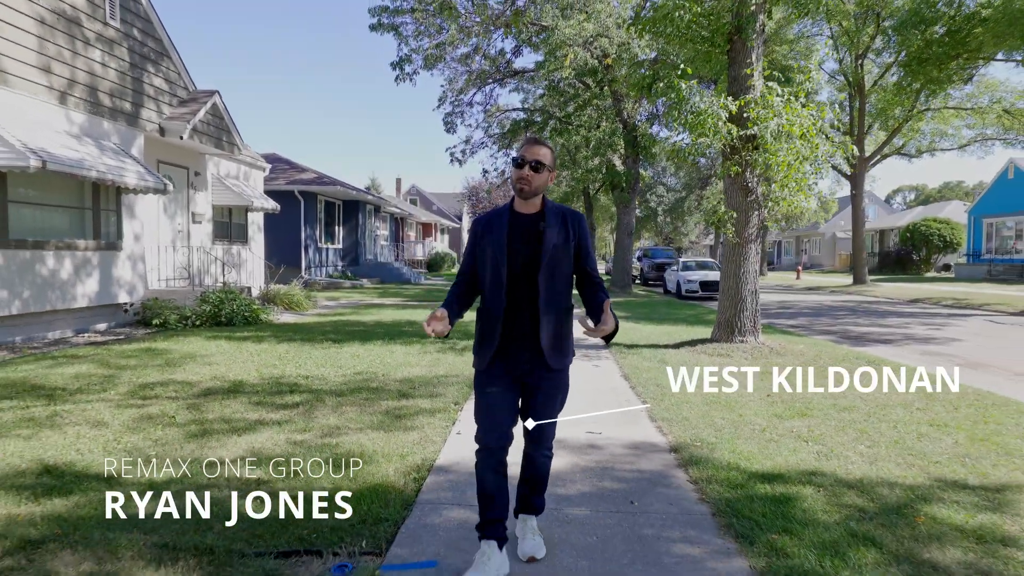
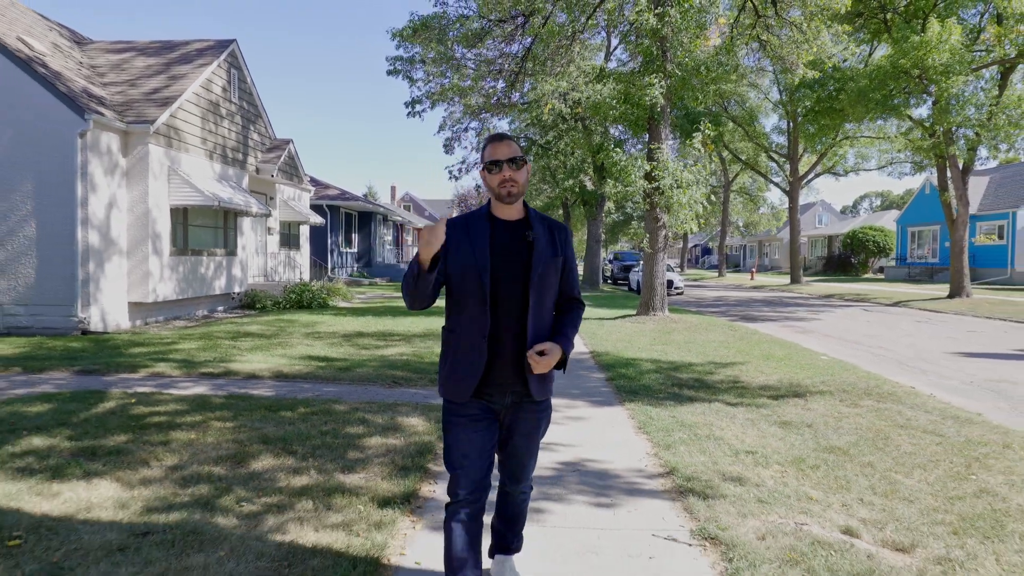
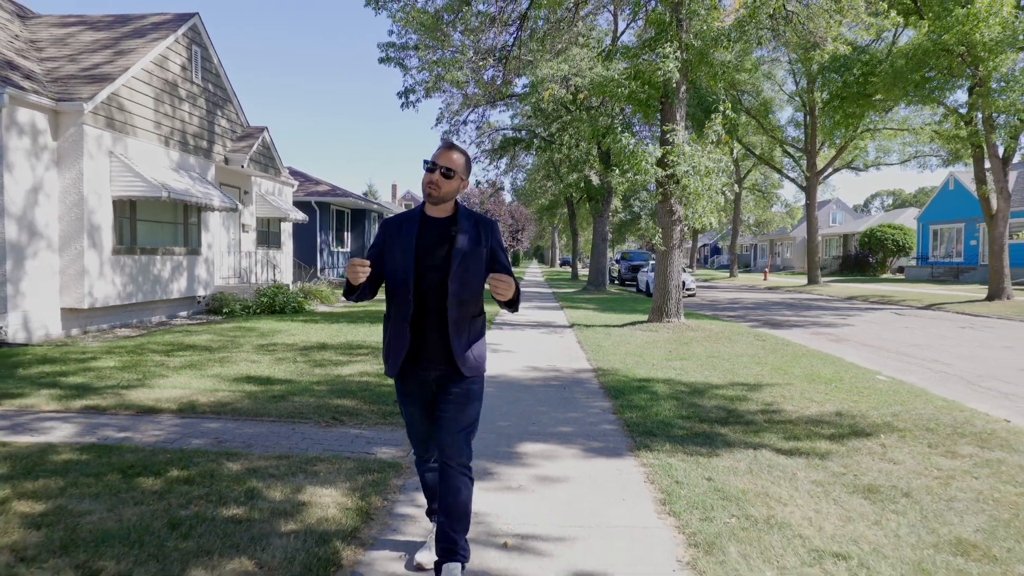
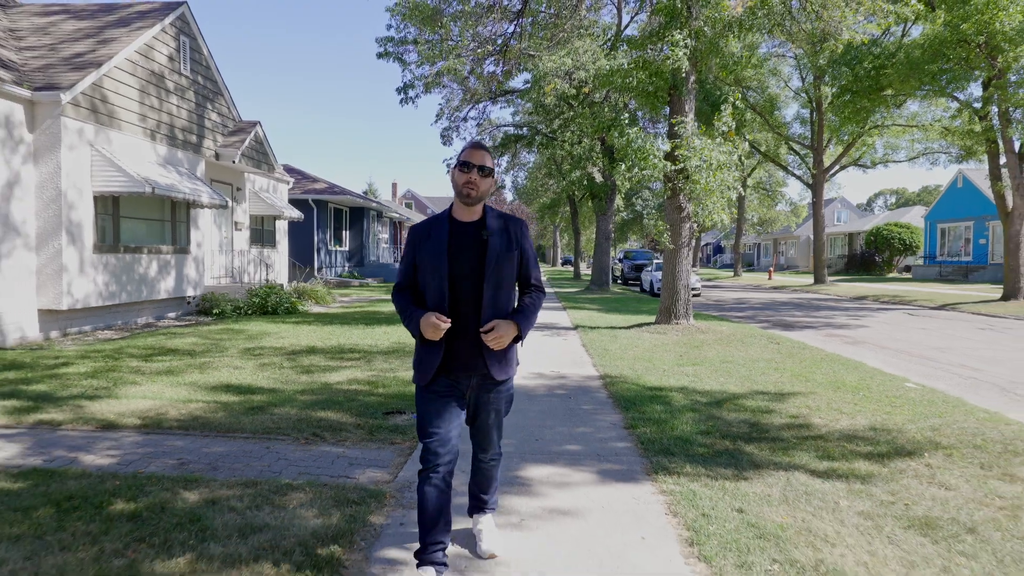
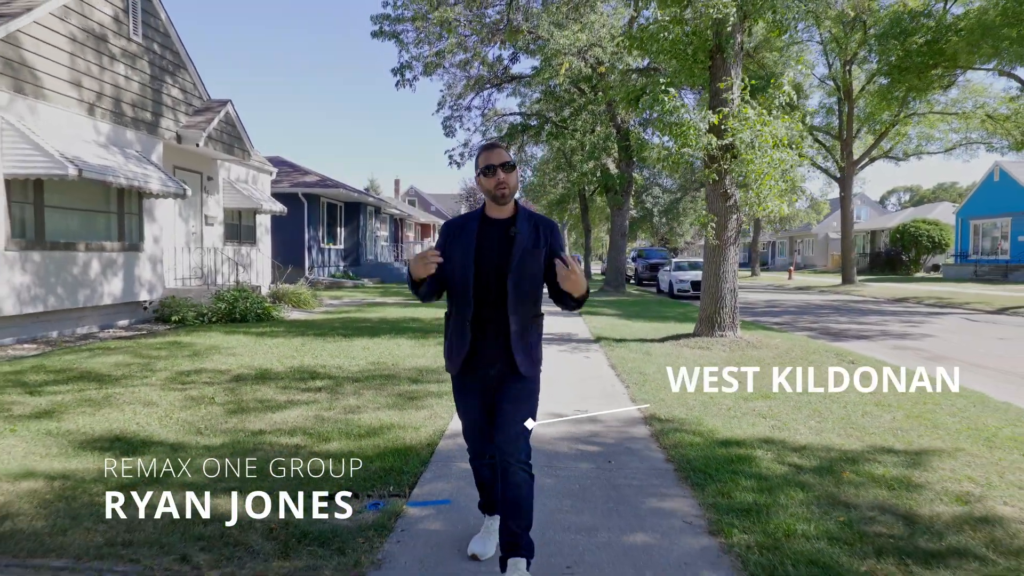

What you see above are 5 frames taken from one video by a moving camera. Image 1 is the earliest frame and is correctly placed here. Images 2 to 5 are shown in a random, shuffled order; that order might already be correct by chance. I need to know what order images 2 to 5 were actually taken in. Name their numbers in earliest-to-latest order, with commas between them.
5, 4, 3, 2
